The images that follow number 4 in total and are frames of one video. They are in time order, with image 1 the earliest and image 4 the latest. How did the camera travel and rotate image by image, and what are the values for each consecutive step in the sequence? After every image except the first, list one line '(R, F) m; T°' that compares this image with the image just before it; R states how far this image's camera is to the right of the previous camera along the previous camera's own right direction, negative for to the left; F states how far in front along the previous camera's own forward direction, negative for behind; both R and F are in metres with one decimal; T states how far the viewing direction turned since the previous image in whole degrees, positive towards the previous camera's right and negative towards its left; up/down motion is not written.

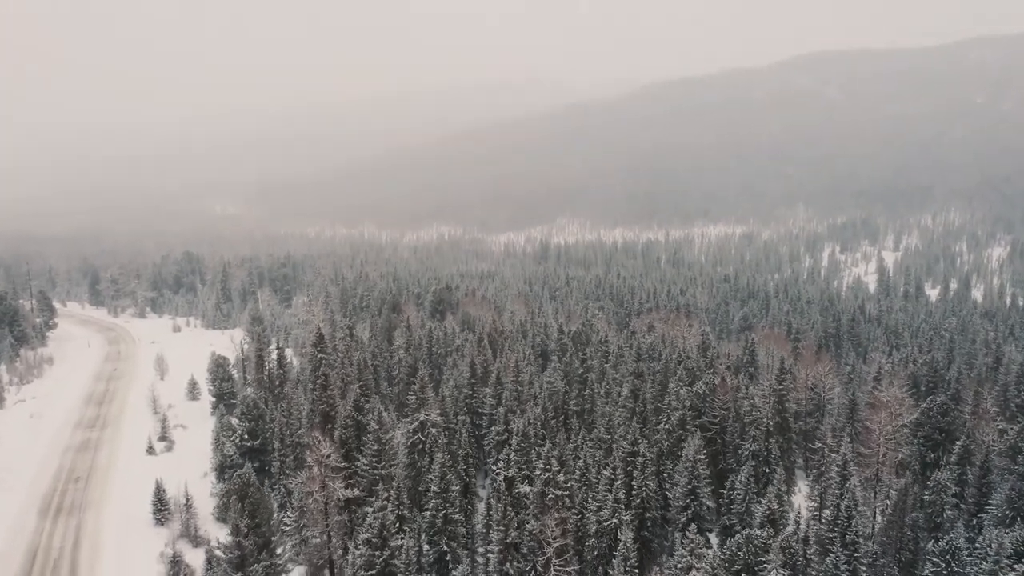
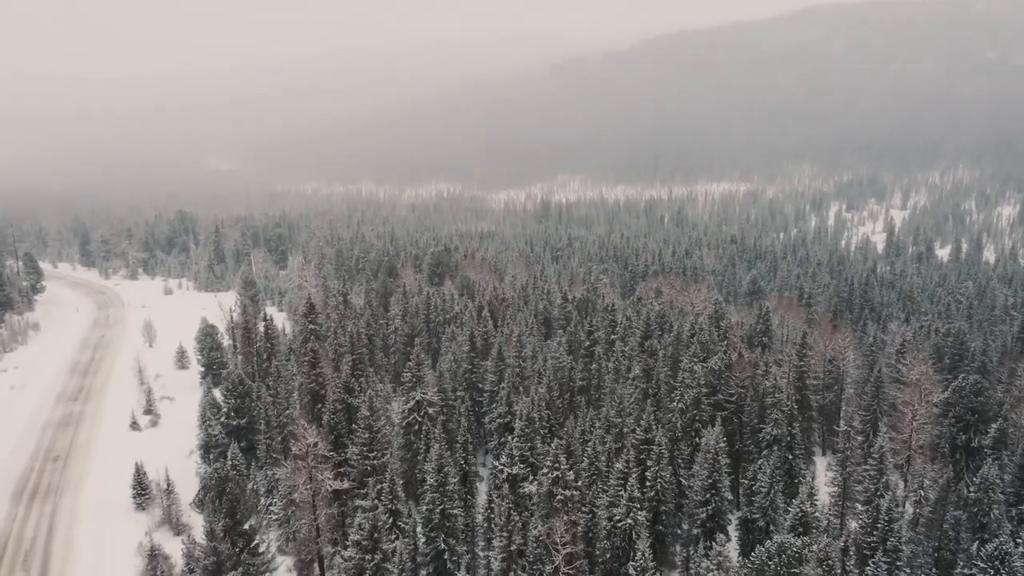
(-0.2, +5.3) m; 0°
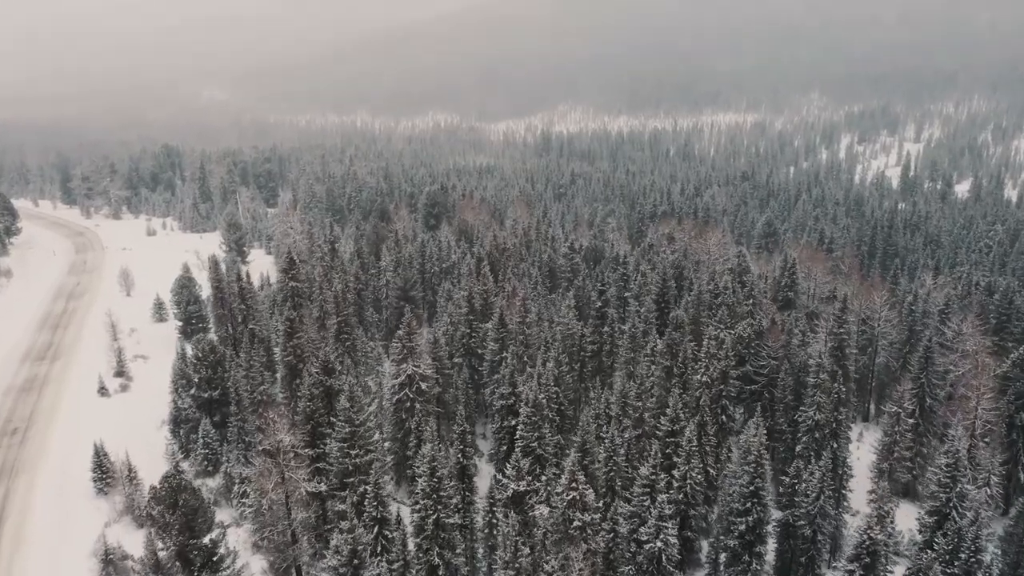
(-0.4, +8.3) m; 0°
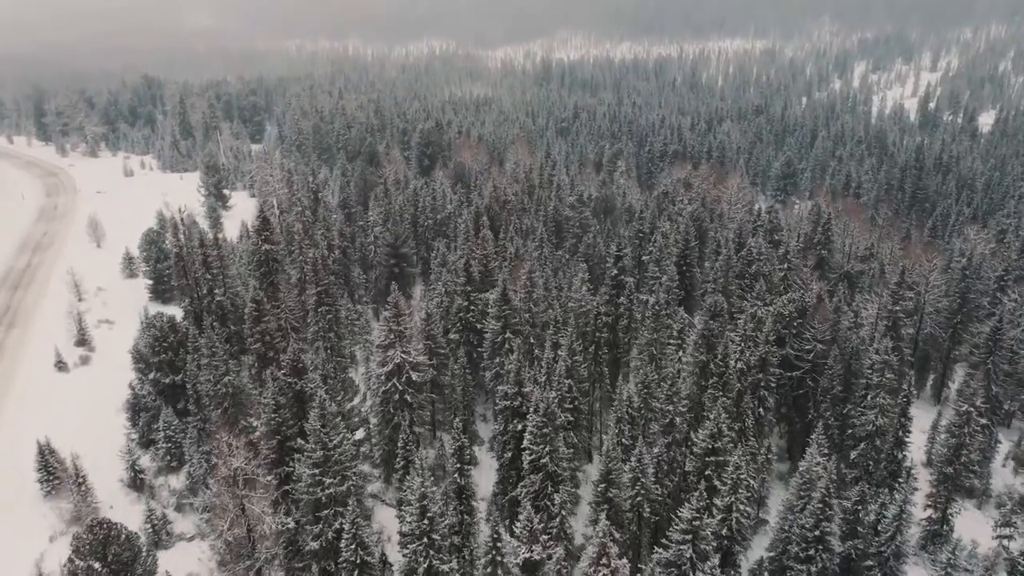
(-0.5, +8.4) m; 0°
